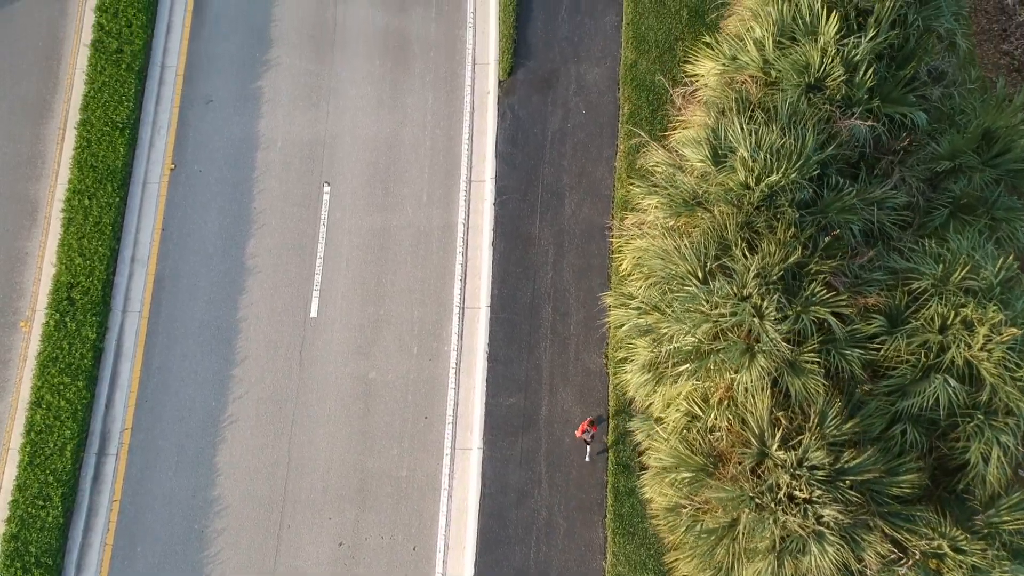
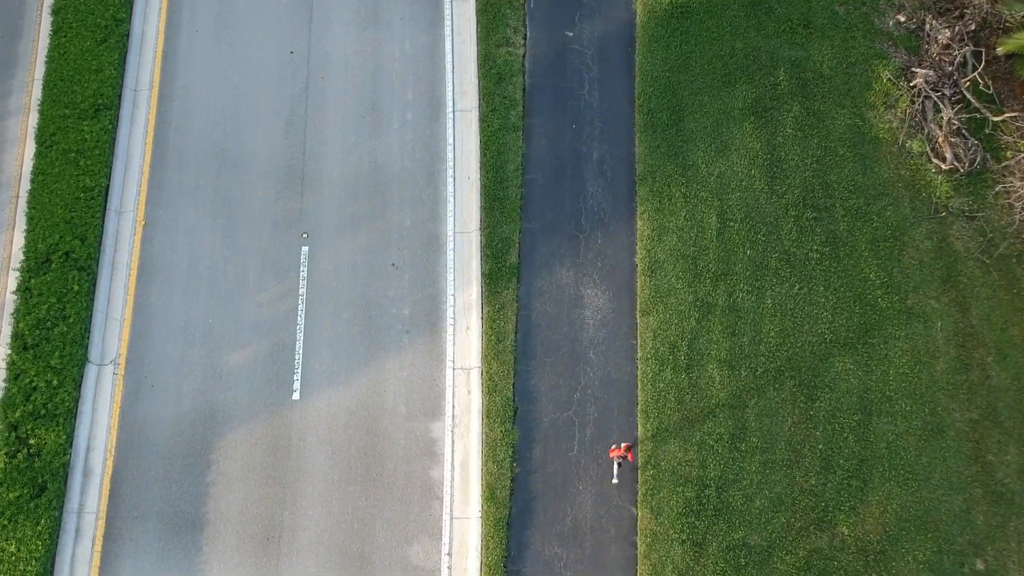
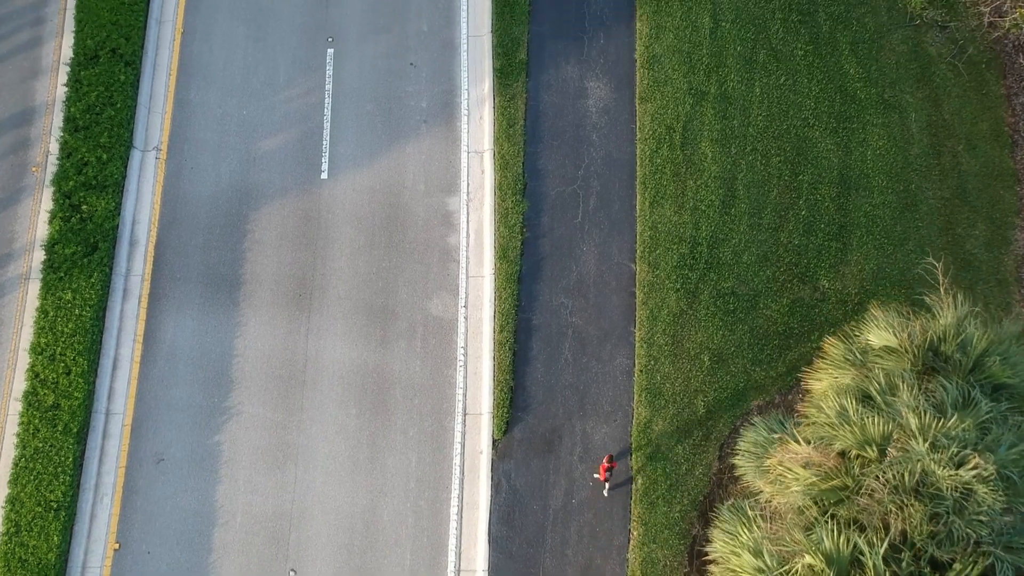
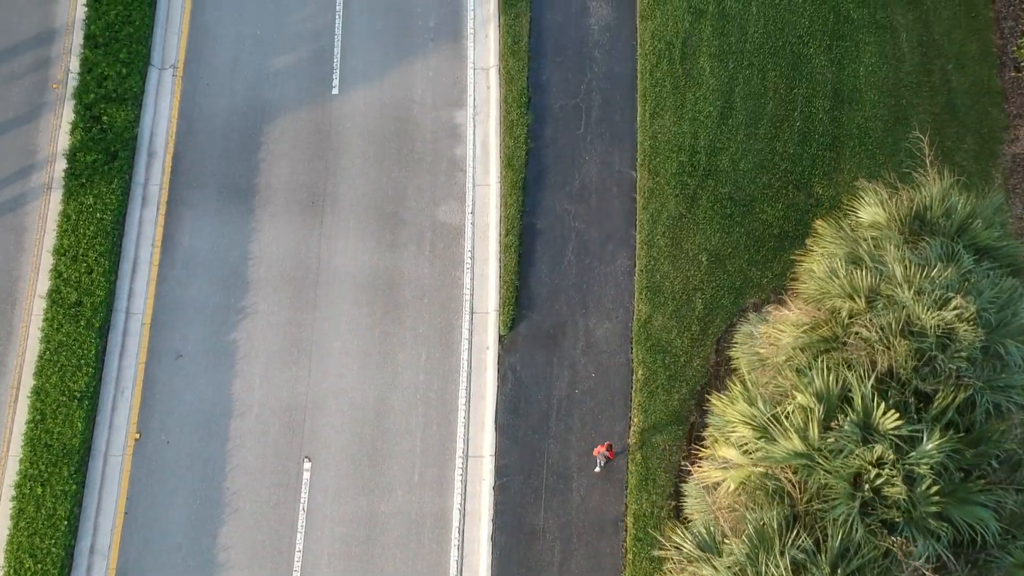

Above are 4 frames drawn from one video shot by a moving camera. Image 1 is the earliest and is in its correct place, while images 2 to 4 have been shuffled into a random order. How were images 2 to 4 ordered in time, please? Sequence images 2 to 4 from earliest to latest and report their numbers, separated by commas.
4, 3, 2
